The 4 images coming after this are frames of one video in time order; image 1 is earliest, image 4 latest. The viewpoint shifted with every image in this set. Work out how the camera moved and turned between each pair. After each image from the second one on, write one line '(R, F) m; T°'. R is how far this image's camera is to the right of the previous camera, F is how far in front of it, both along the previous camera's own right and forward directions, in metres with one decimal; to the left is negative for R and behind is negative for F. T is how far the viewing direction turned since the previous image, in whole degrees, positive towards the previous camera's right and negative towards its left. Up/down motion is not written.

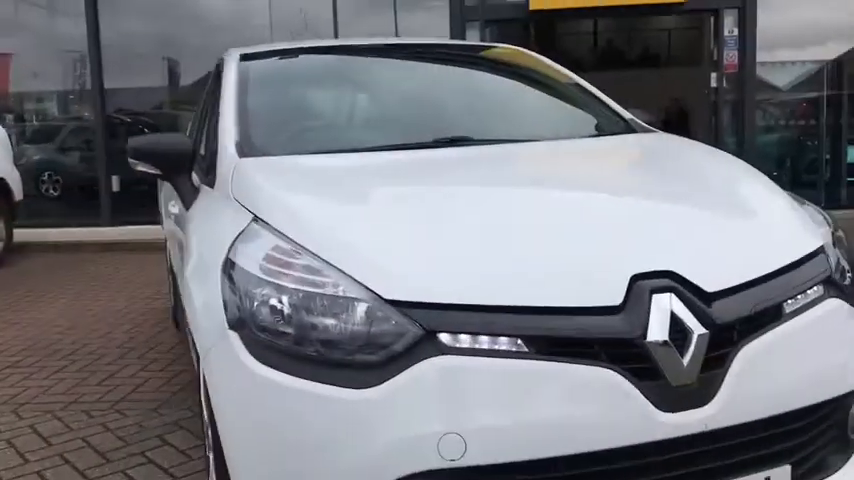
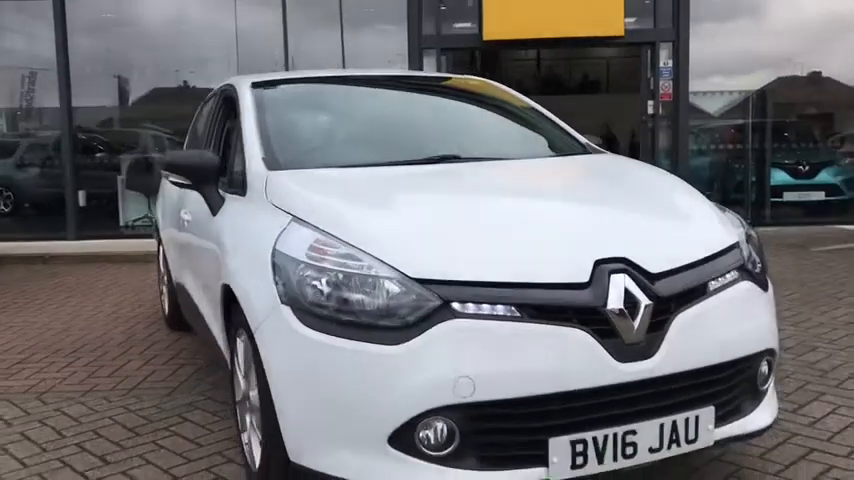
(-0.2, -0.6) m; +4°
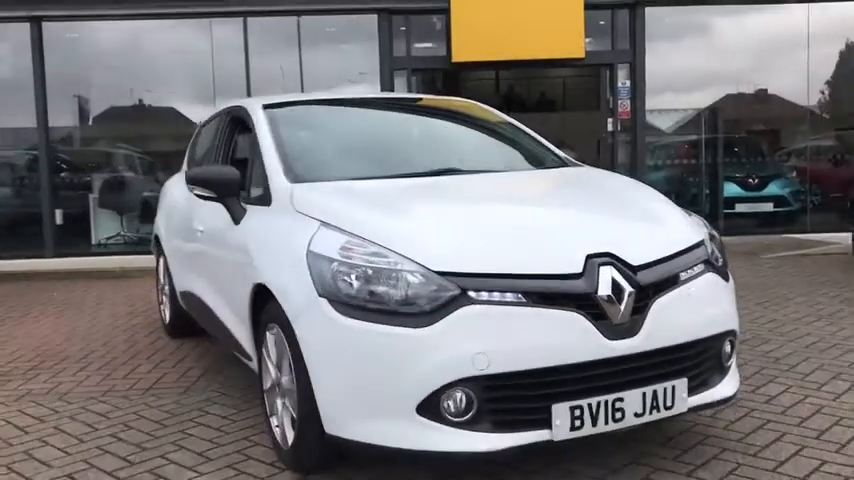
(-0.2, -0.5) m; +3°
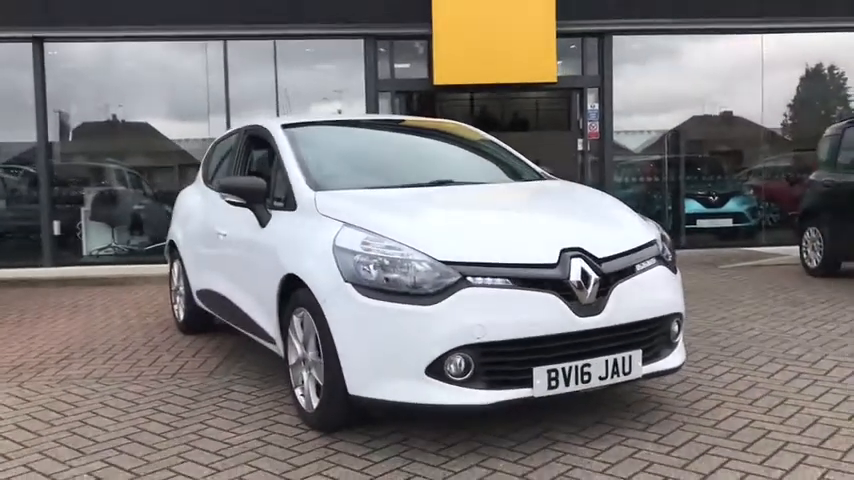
(-0.2, -0.8) m; +2°
